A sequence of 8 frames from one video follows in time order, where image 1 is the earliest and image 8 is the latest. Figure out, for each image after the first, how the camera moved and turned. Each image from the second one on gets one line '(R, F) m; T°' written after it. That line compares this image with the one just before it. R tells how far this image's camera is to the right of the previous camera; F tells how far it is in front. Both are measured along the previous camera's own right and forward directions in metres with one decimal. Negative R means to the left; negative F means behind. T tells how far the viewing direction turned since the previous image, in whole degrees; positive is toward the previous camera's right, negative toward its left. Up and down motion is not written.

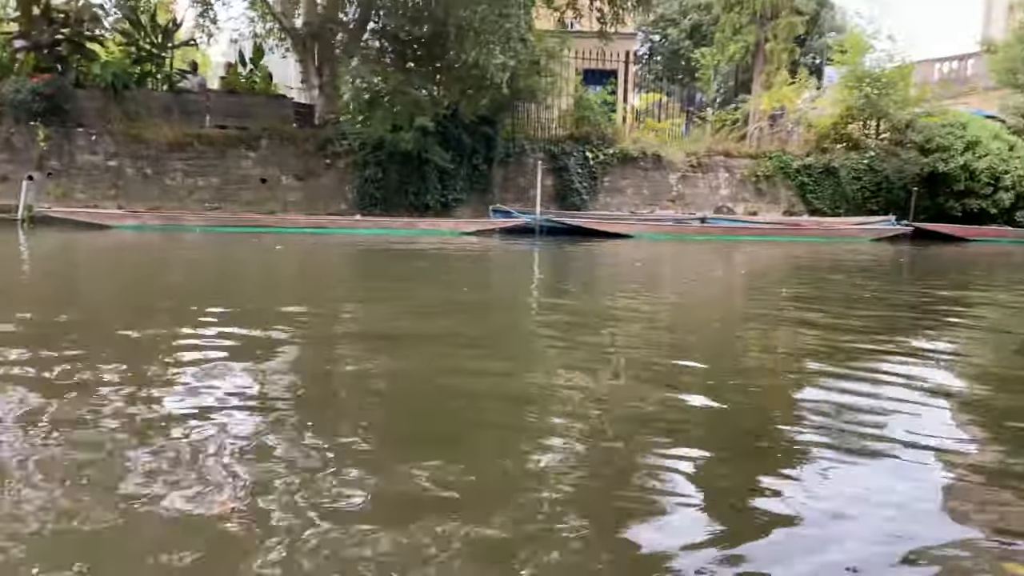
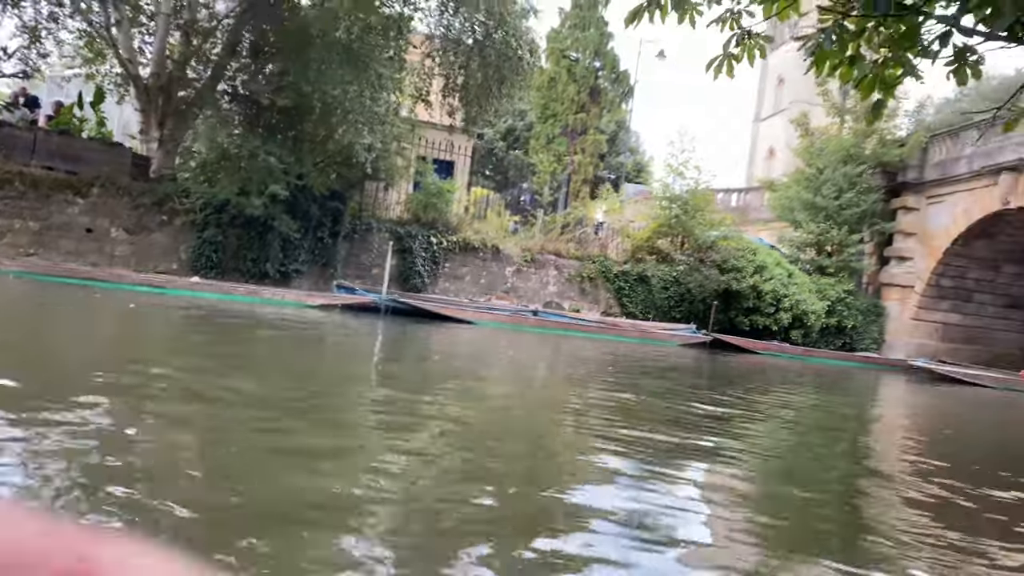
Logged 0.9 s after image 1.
(-0.9, -0.1) m; +14°
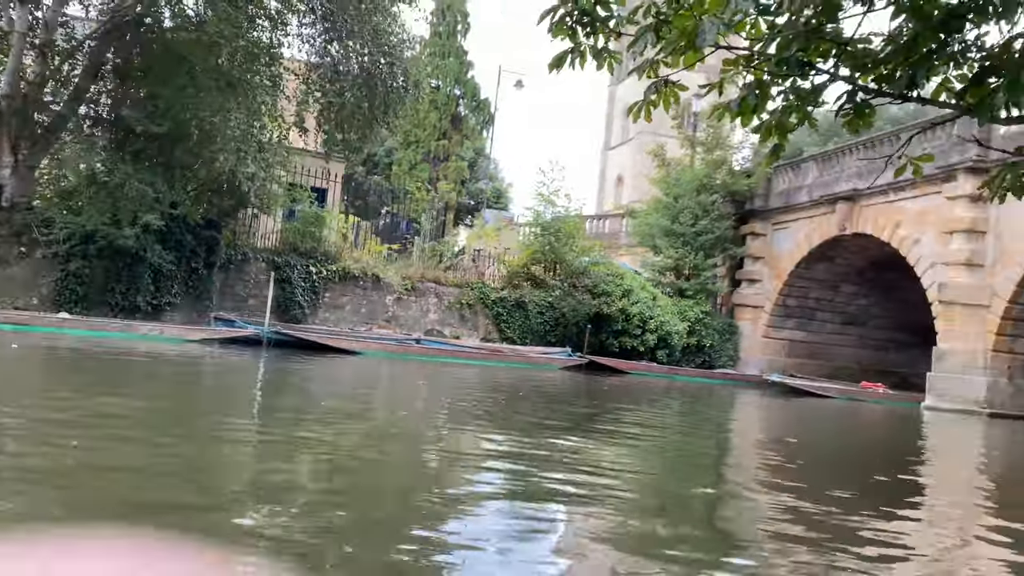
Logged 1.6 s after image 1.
(-0.6, -0.1) m; +10°
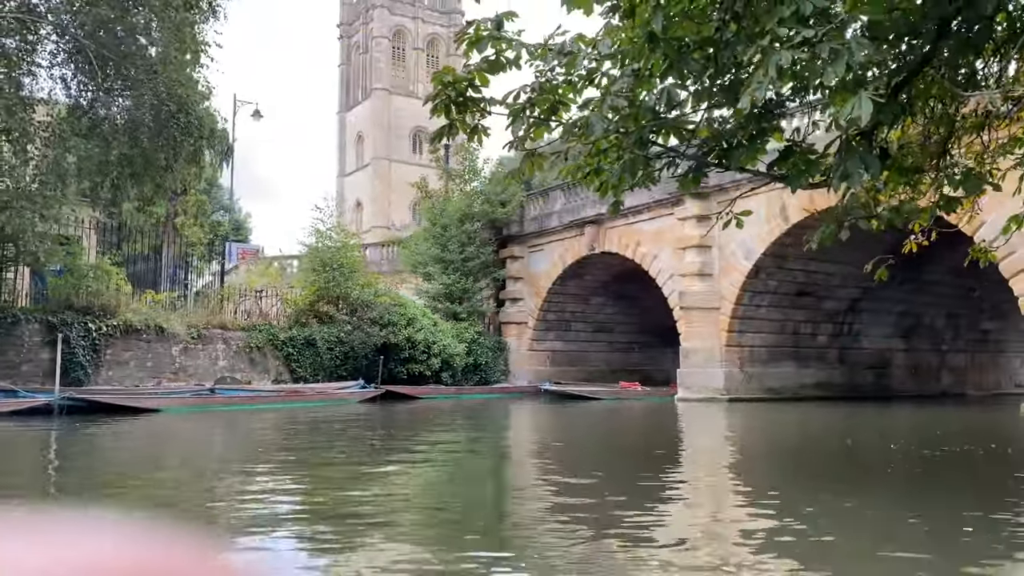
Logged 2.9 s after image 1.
(-1.3, -0.6) m; +18°
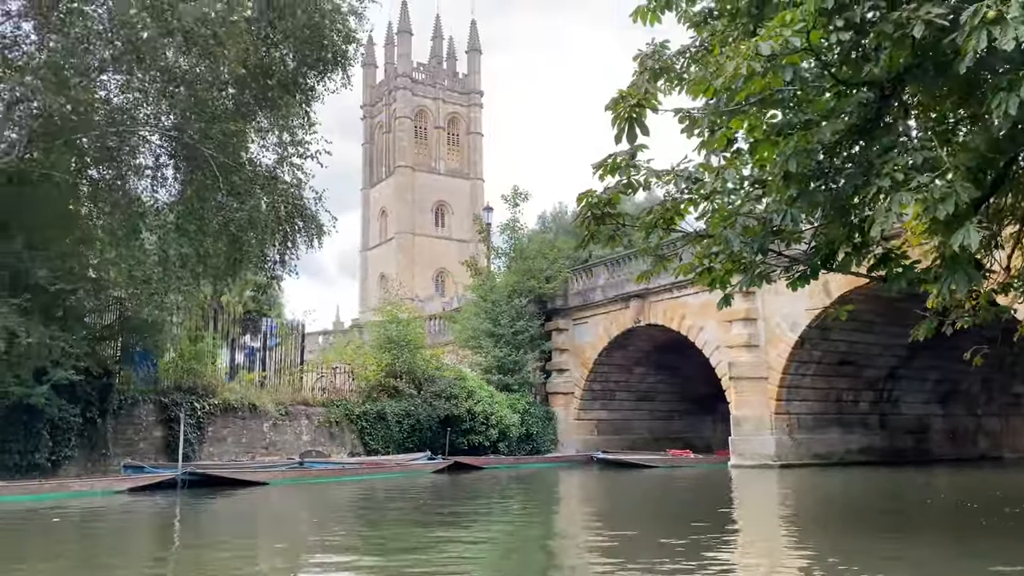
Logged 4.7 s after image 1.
(-1.2, -1.3) m; -1°
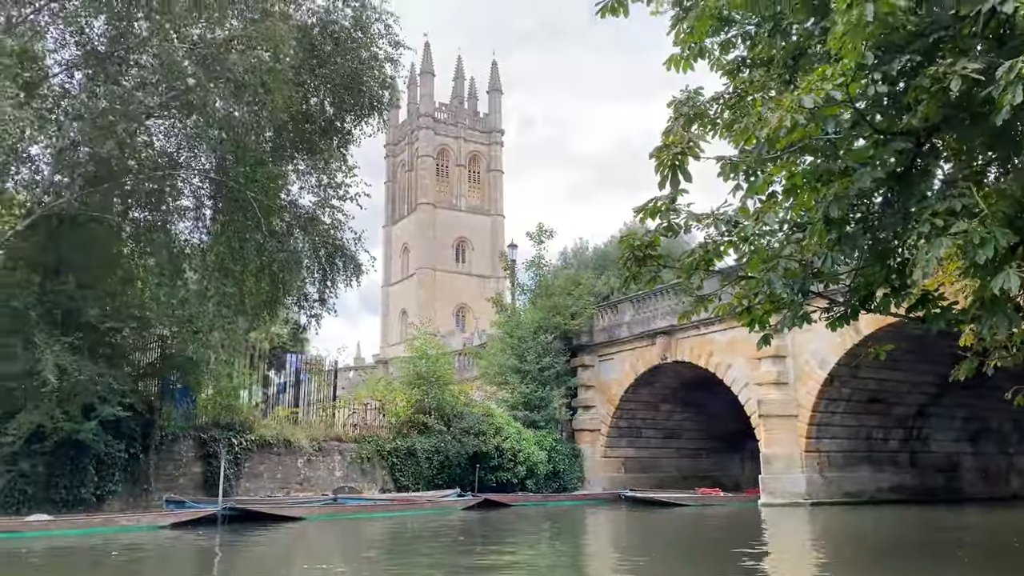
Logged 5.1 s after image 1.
(-0.3, -0.3) m; -1°
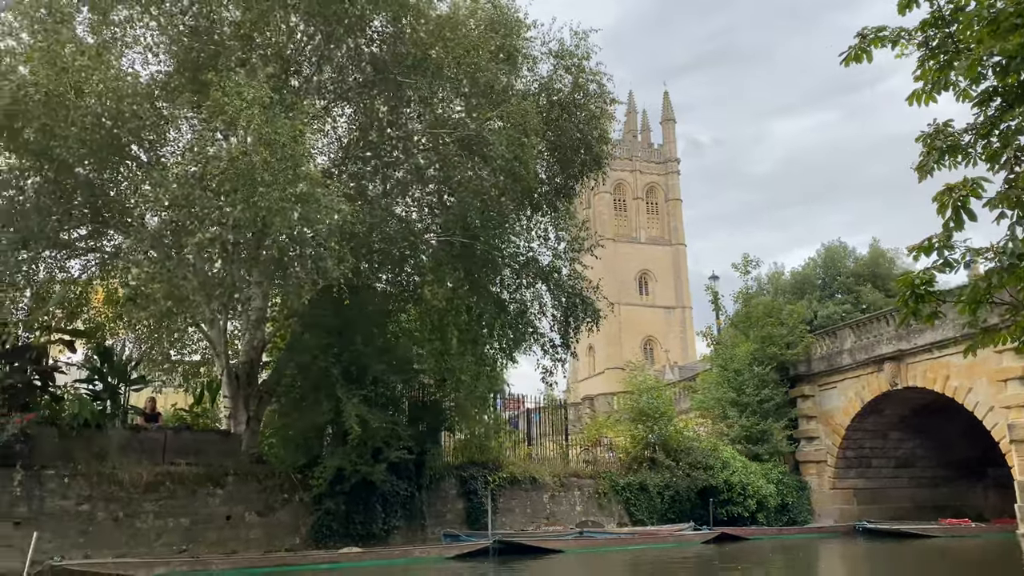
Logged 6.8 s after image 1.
(-1.1, -1.1) m; -12°
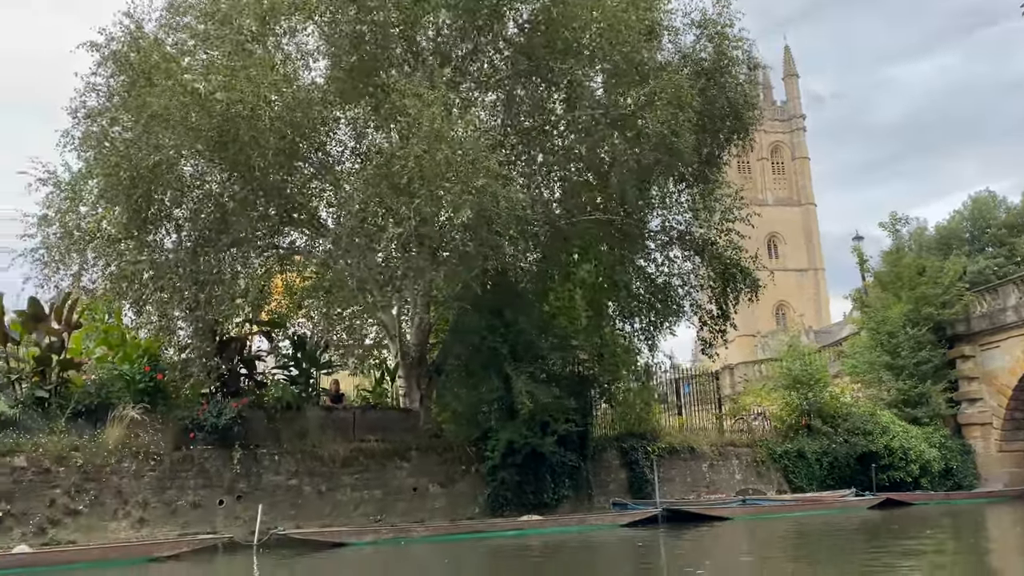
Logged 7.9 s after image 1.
(-0.8, -0.5) m; -8°
